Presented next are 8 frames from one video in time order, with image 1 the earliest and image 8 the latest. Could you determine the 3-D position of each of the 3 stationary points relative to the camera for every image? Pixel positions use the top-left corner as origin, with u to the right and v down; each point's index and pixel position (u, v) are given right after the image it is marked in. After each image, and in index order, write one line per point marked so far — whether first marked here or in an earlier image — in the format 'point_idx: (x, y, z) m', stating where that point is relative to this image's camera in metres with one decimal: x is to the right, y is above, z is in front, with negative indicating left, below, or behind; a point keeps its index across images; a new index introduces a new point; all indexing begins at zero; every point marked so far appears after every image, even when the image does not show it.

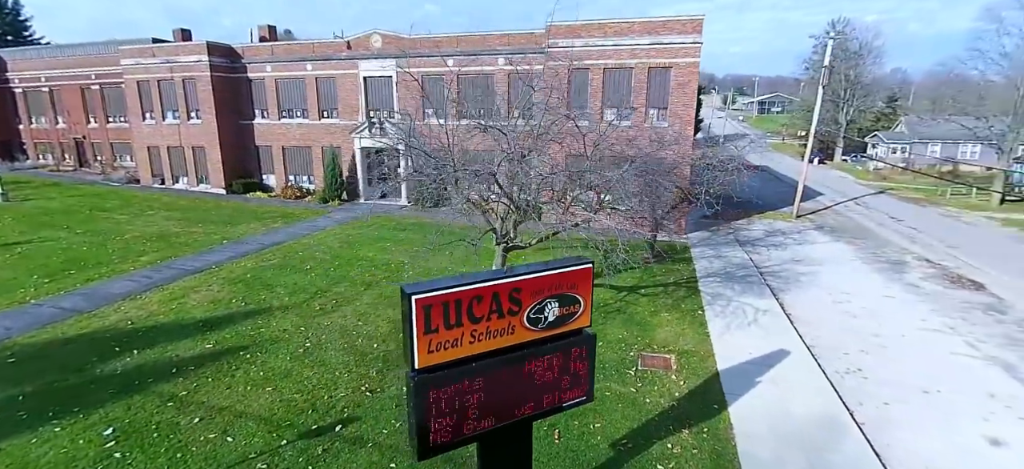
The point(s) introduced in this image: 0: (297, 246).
0: (-6.3, -0.3, +14.0) m
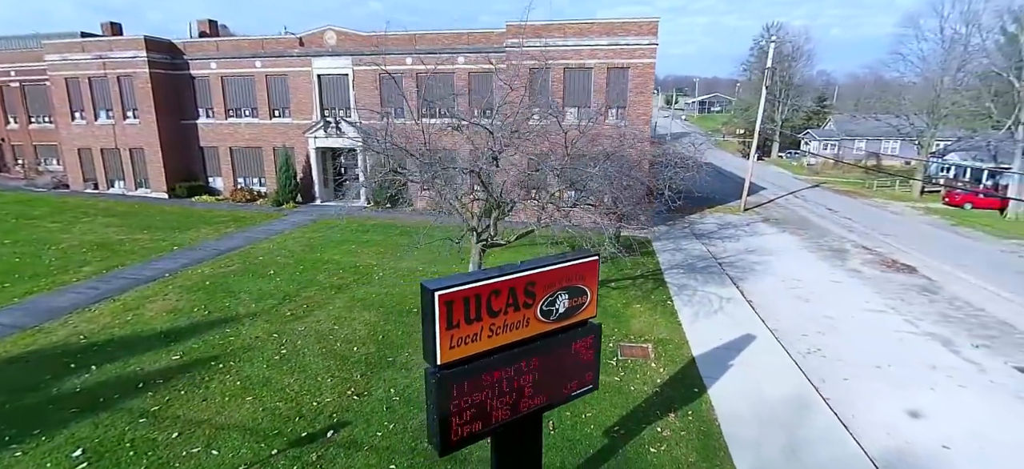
0: (-7.2, -0.4, +13.4) m
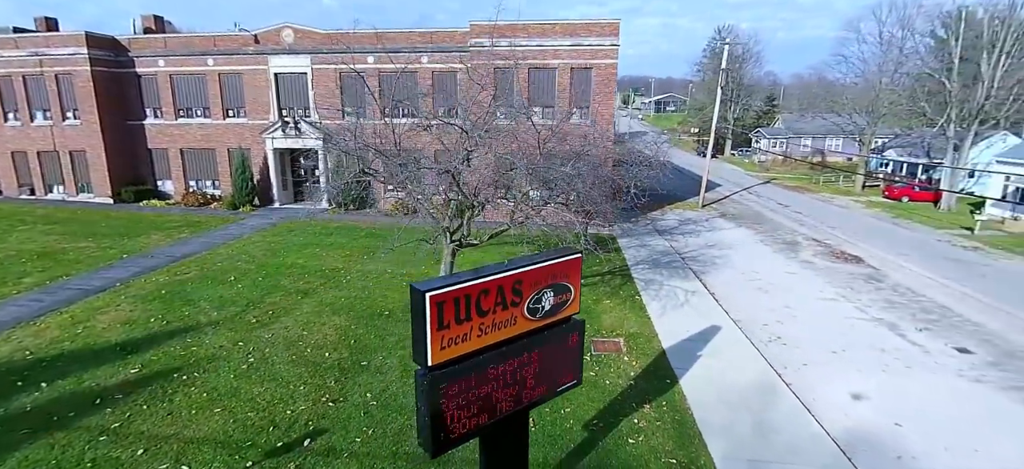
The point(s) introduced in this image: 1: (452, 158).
0: (-8.0, -0.6, +12.8) m
1: (-1.0, +1.5, +9.4) m
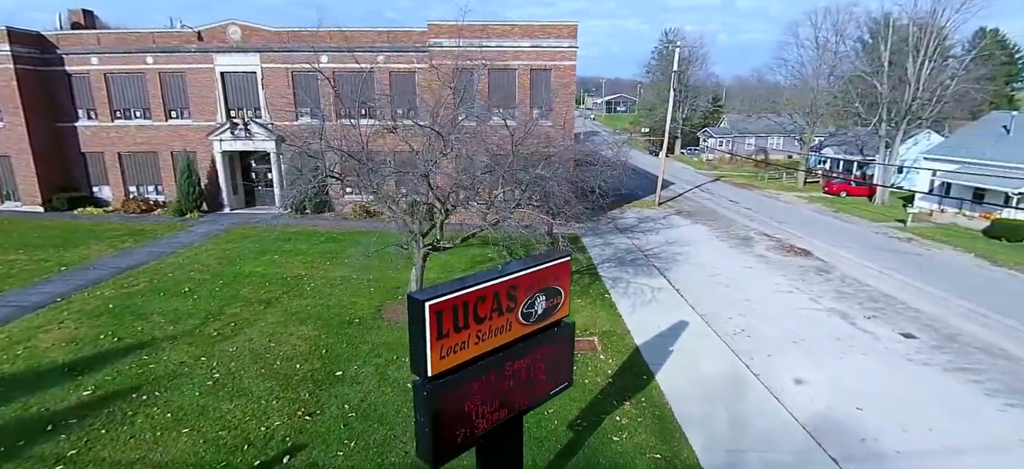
0: (-8.8, -0.8, +12.1) m
1: (-1.6, +1.4, +9.3) m
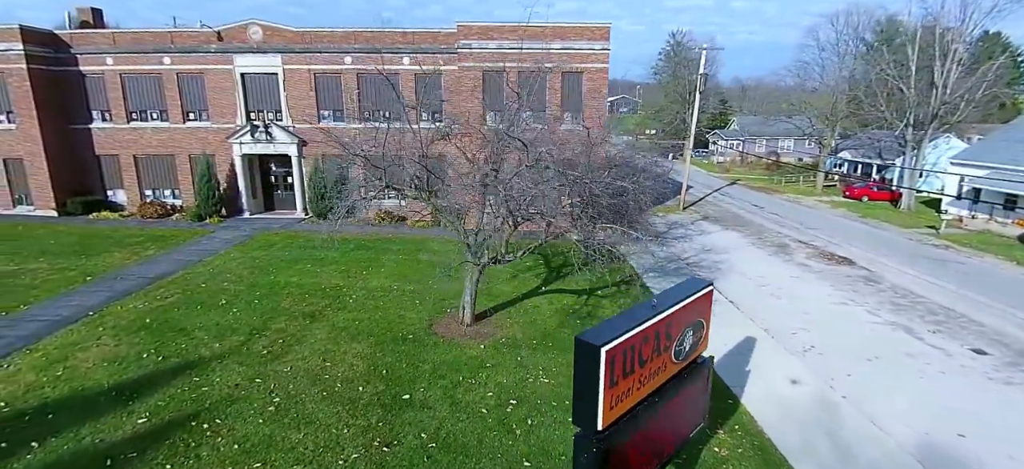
0: (-7.7, -1.0, +11.6) m
1: (-0.4, +1.2, +8.9) m
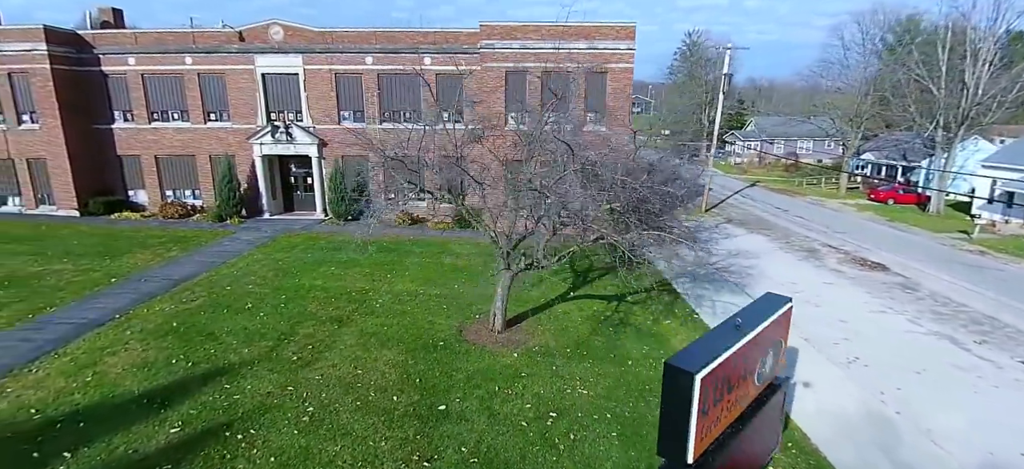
0: (-7.1, -1.1, +11.5) m
1: (+0.2, +1.1, +8.6) m
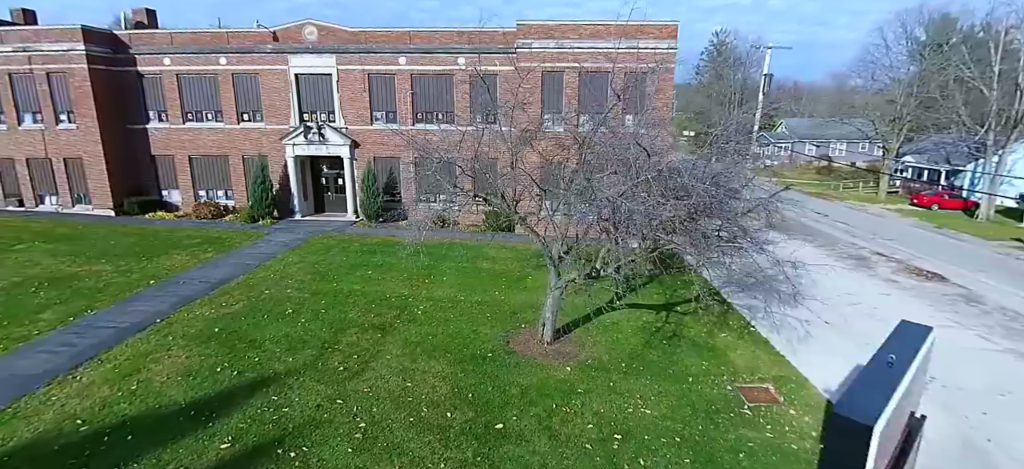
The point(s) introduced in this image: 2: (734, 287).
0: (-6.1, -1.1, +11.3) m
1: (+1.1, +1.0, +8.2) m
2: (+5.5, -1.3, +12.0) m
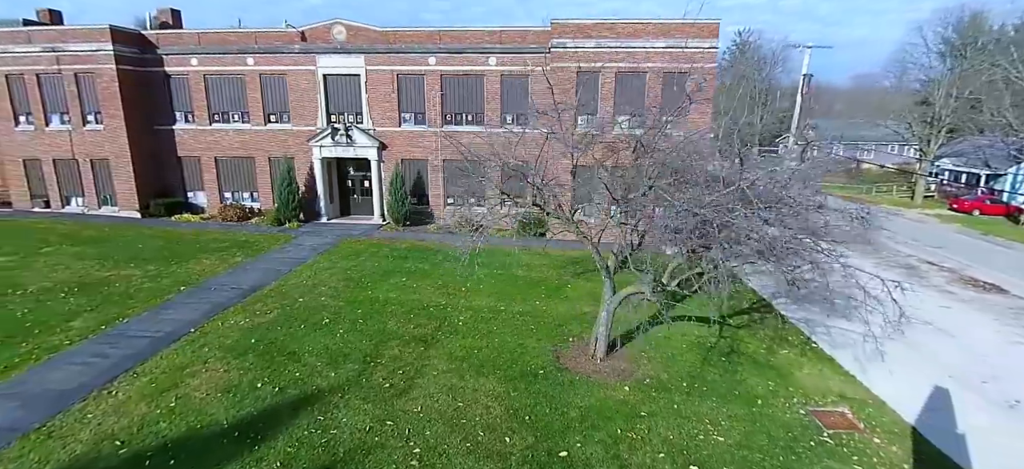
0: (-5.2, -1.2, +11.0) m
1: (+2.0, +0.8, +7.7) m
2: (+6.5, -1.5, +11.4) m
